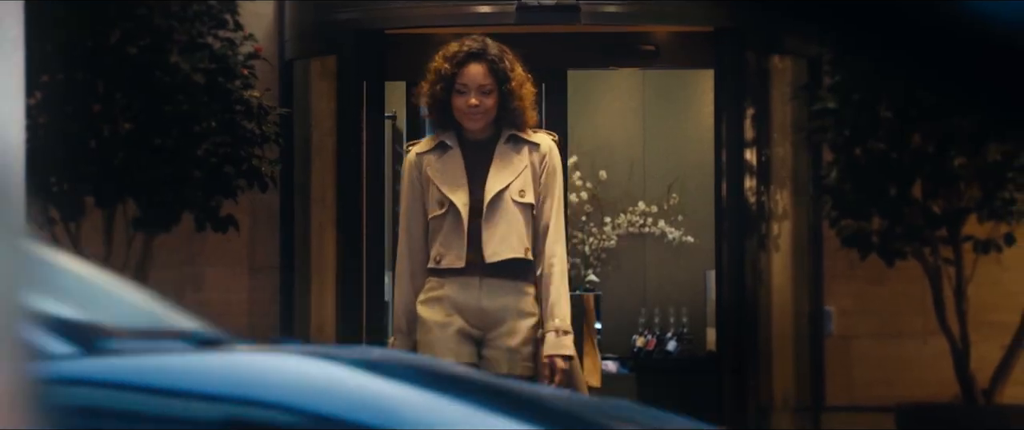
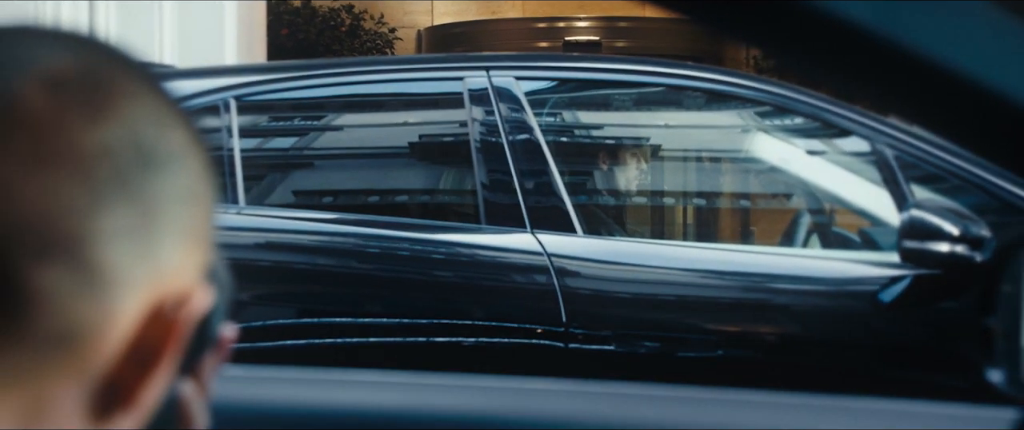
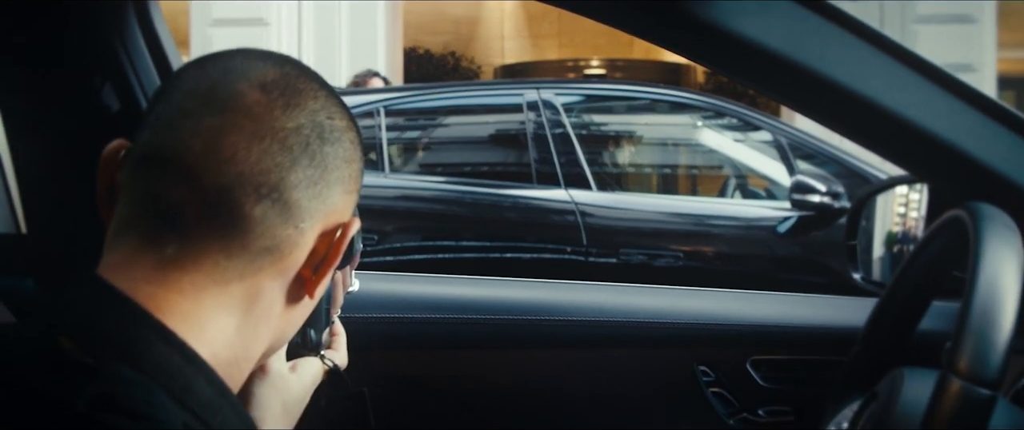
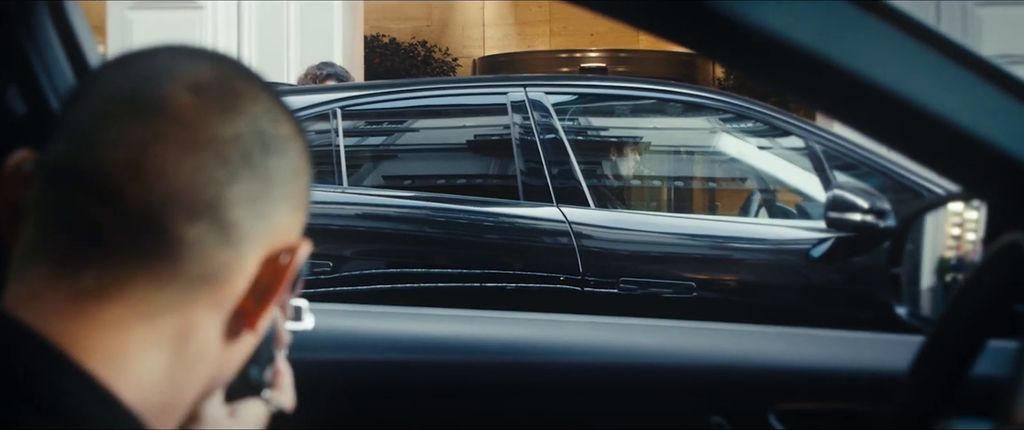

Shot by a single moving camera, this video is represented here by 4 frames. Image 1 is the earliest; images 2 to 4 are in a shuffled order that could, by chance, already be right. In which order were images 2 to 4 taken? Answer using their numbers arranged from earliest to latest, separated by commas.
2, 4, 3
